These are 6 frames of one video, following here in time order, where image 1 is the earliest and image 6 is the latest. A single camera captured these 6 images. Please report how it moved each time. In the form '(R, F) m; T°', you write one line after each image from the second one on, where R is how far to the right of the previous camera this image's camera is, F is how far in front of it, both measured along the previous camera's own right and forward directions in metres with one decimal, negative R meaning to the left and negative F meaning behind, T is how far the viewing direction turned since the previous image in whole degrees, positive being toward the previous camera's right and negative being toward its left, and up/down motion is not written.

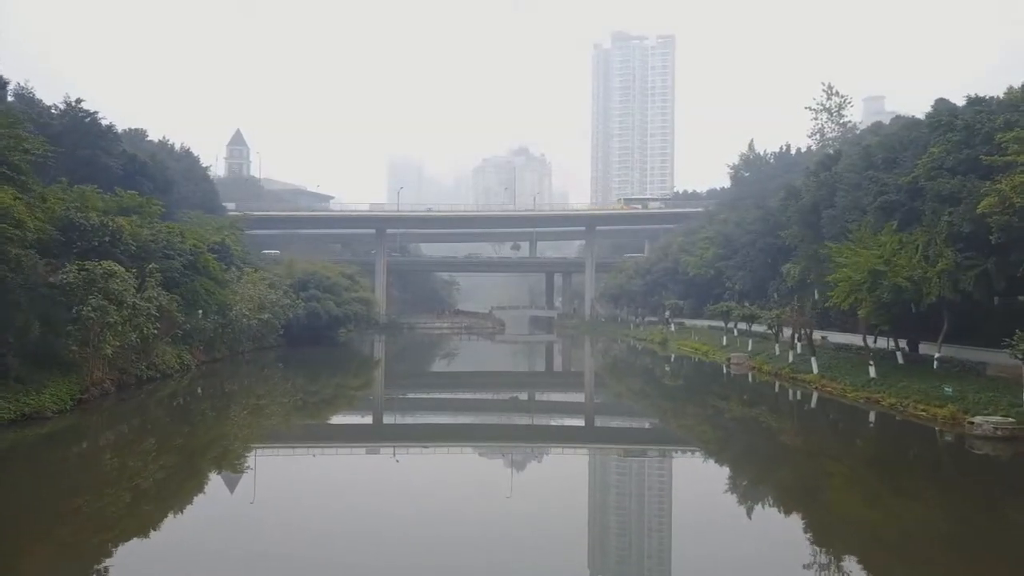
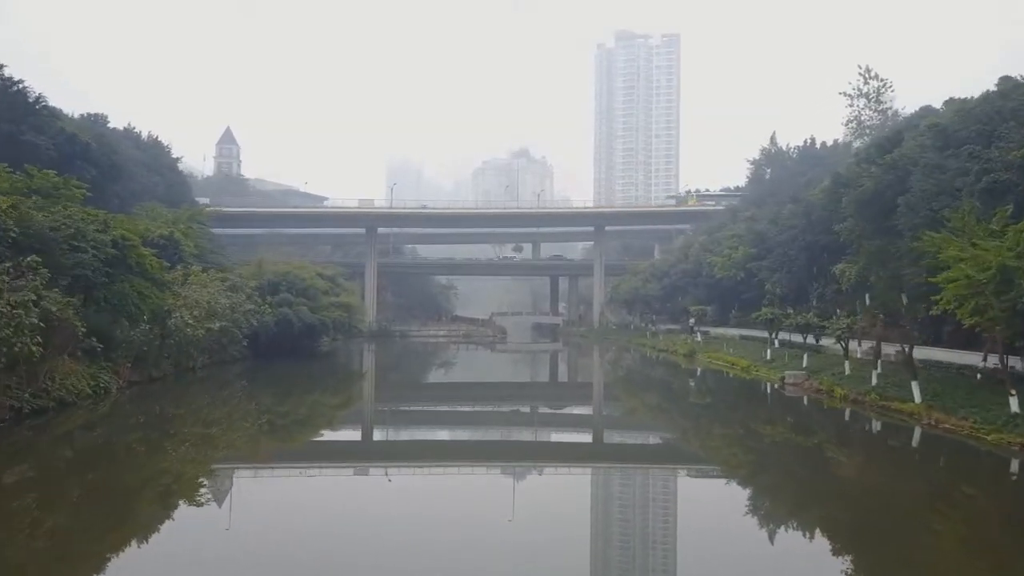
(-0.1, +3.3) m; 0°
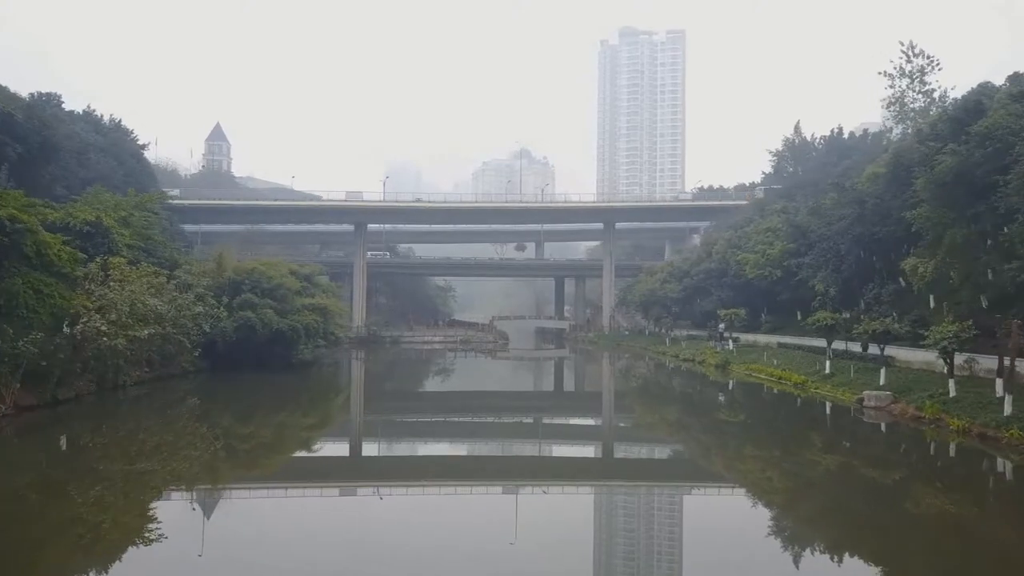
(-0.1, +3.1) m; 0°
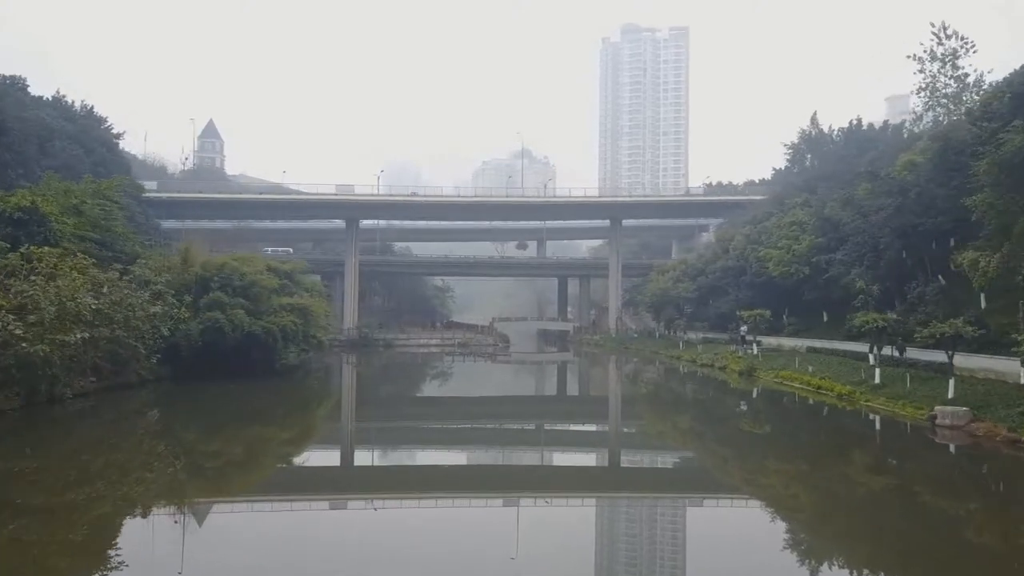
(-0.1, +1.9) m; 0°
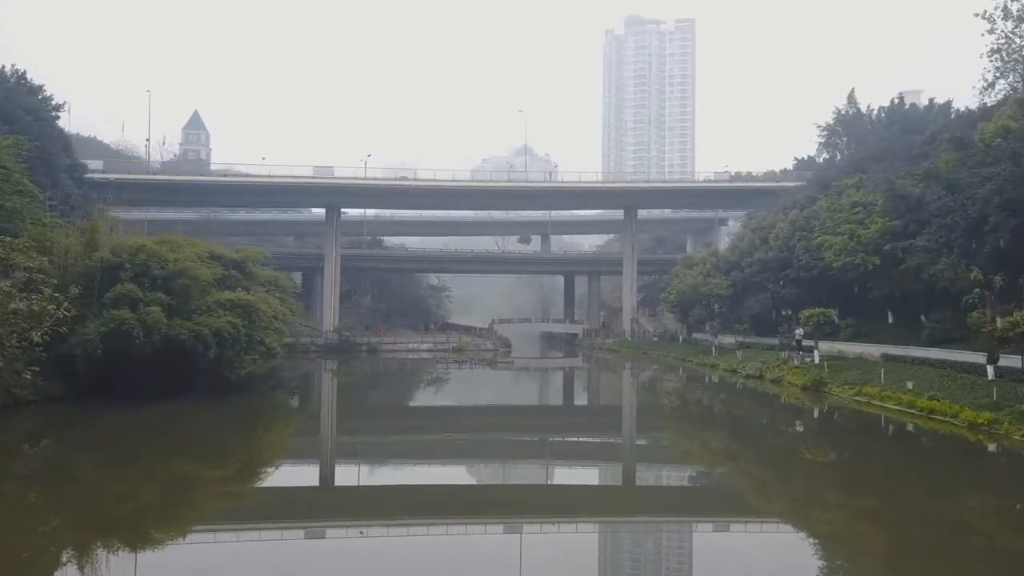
(-0.1, +3.6) m; 0°
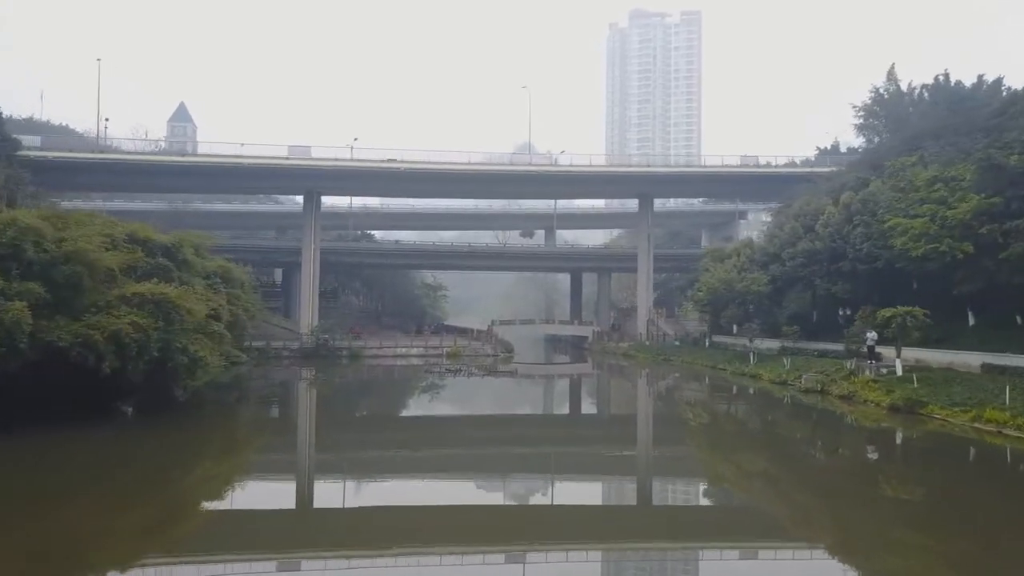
(-0.1, +3.1) m; 0°
